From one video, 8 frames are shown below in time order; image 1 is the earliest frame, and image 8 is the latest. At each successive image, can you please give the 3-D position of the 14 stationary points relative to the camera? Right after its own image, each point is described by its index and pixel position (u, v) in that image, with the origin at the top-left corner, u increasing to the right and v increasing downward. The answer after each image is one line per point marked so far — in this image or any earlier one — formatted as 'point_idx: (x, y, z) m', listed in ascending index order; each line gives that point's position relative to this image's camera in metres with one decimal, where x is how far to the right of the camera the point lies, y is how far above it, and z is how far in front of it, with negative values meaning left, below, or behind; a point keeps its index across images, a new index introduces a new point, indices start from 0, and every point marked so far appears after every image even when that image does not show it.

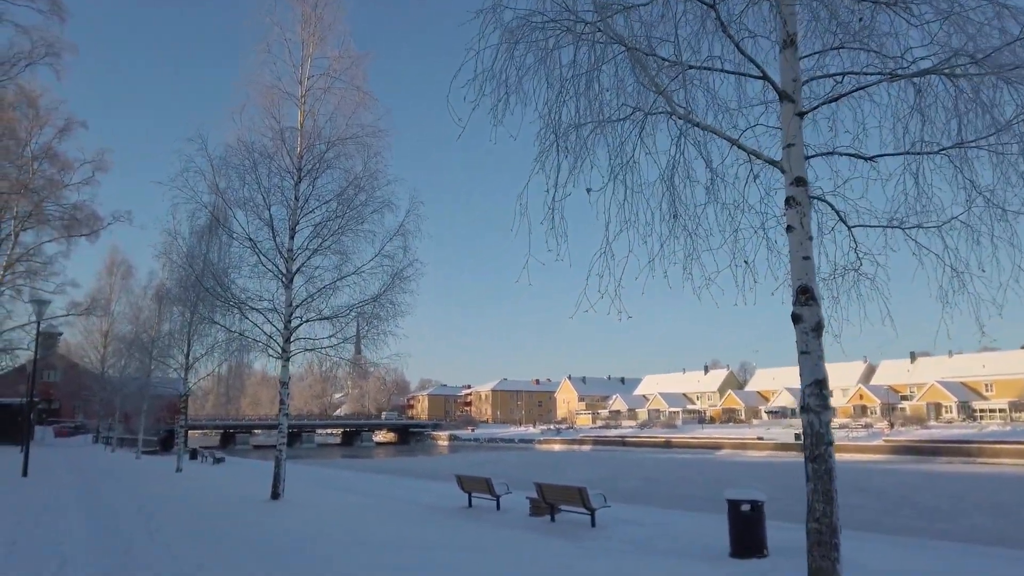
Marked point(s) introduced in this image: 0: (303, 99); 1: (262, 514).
0: (-4.1, +3.7, +13.8) m
1: (-5.1, -4.5, +13.9) m
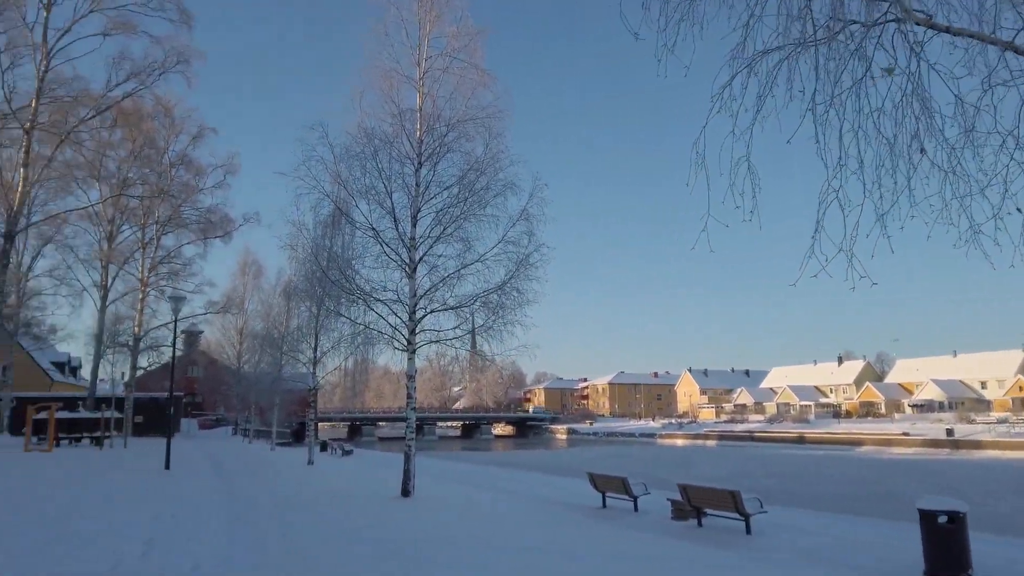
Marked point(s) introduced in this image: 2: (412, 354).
0: (-1.7, +3.9, +13.1) m
1: (-2.4, -4.3, +13.4) m
2: (-1.8, -1.2, +12.8) m
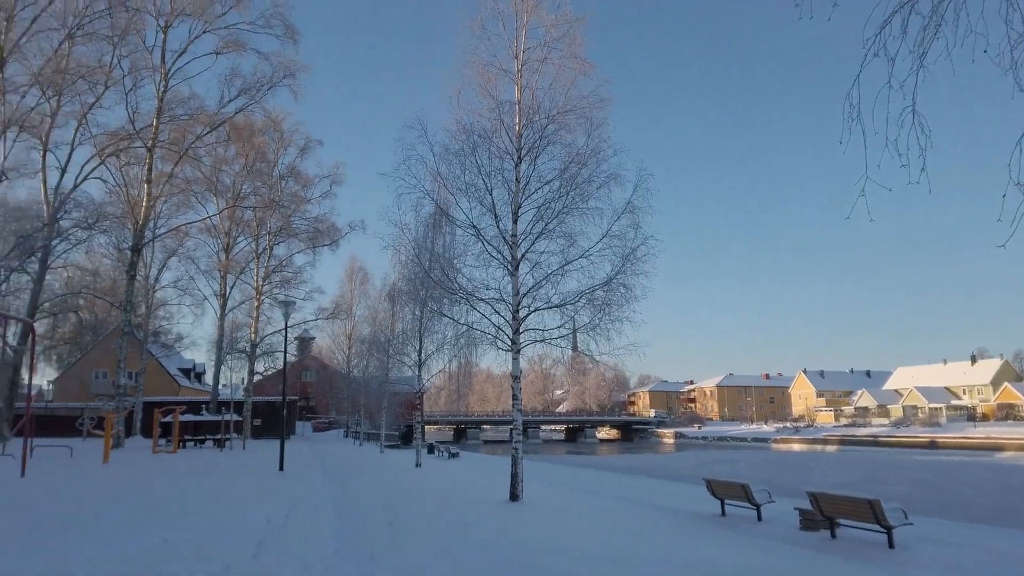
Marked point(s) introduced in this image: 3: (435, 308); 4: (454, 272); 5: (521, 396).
0: (+0.1, +3.9, +12.7) m
1: (-0.4, -4.3, +13.1) m
2: (+0.1, -1.2, +12.4) m
3: (-1.5, -0.3, +13.1) m
4: (-1.0, +0.3, +12.7) m
5: (+0.2, -2.0, +13.2) m
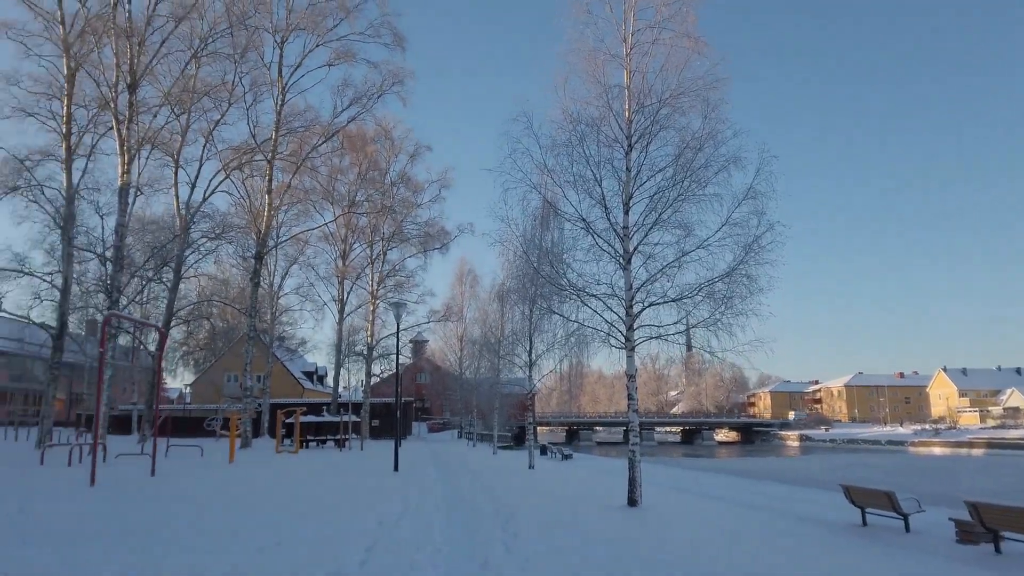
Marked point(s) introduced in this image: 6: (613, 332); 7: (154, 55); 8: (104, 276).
0: (+2.0, +4.0, +12.1) m
1: (+1.8, -4.2, +12.5) m
2: (+2.0, -1.1, +11.8) m
3: (+0.5, -0.3, +12.7) m
4: (+0.9, +0.4, +12.2) m
5: (+2.3, -1.9, +12.6) m
6: (+1.9, -0.8, +13.2) m
7: (-8.3, +5.4, +16.3) m
8: (-9.3, +0.3, +16.1) m
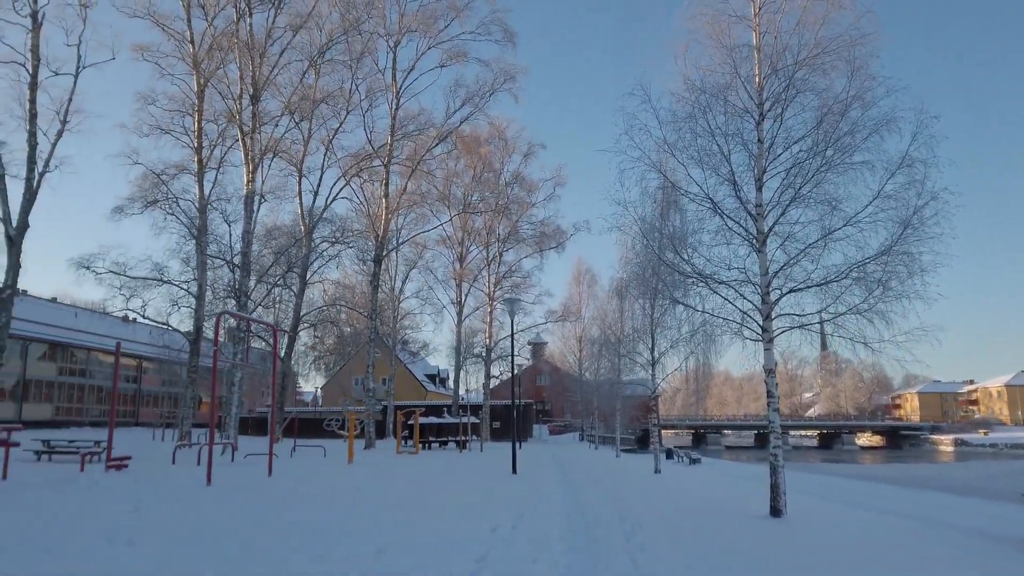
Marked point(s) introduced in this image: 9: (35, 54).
0: (+3.8, +4.2, +11.0) m
1: (+3.9, -4.0, +11.4) m
2: (+3.9, -0.9, +10.6) m
3: (+2.6, -0.1, +11.8) m
4: (+2.8, +0.5, +11.2) m
5: (+4.3, -1.7, +11.4) m
6: (+4.0, -0.6, +12.0) m
7: (-5.7, +5.3, +16.8) m
8: (-6.6, +0.2, +16.7) m
9: (-9.7, +4.7, +14.2) m
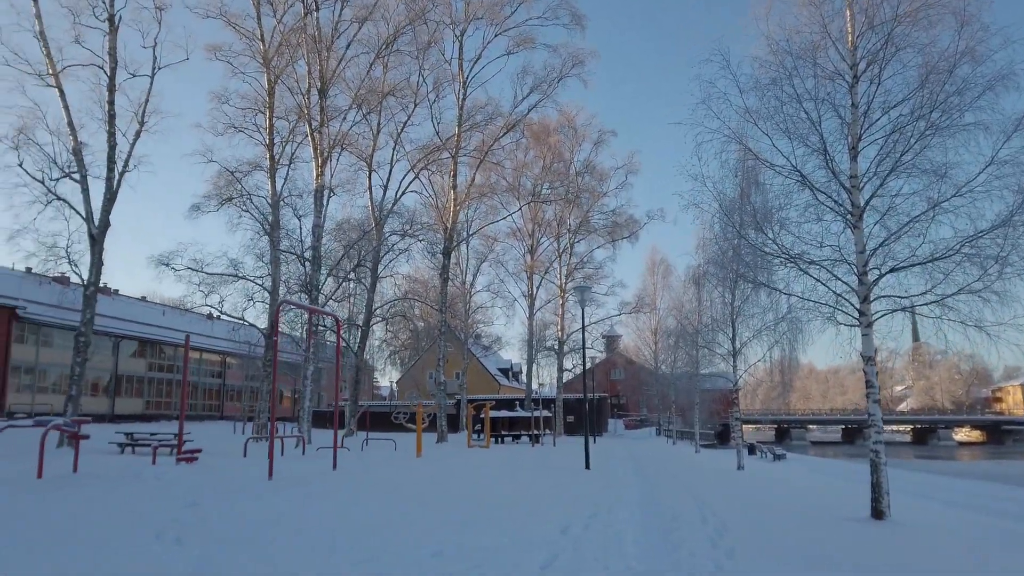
0: (+4.7, +4.5, +10.0) m
1: (+5.0, -3.7, +10.5) m
2: (+4.9, -0.6, +9.7) m
3: (+3.7, +0.1, +11.0) m
4: (+3.9, +0.8, +10.4) m
5: (+5.4, -1.4, +10.4) m
6: (+5.1, -0.3, +11.1) m
7: (-4.1, +5.5, +16.8) m
8: (-5.0, +0.3, +16.8) m
9: (-8.3, +4.8, +14.6) m
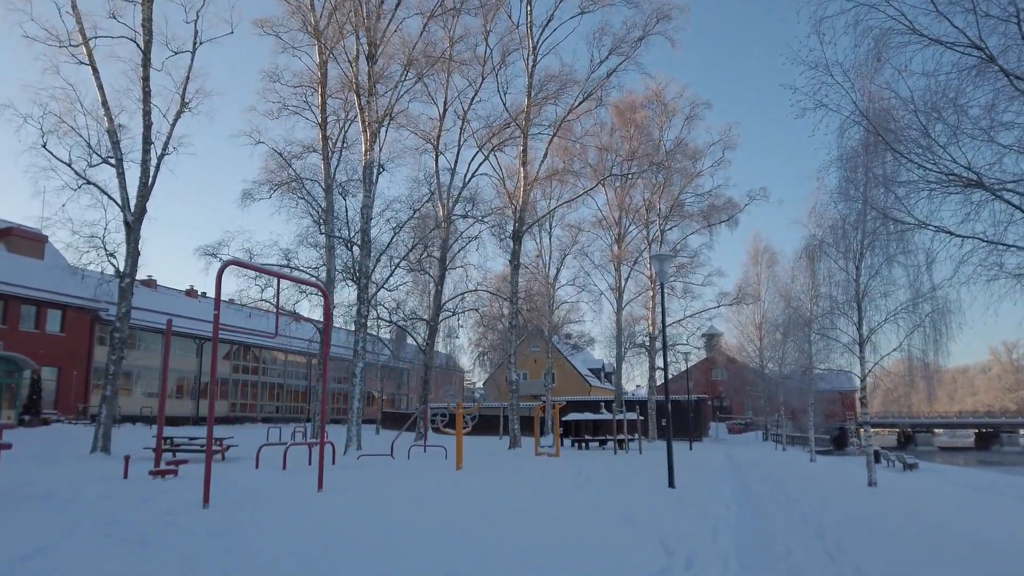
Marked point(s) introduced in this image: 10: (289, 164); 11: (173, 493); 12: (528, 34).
0: (+5.2, +4.9, +7.2) m
1: (+5.7, -3.3, +7.6) m
2: (+5.4, -0.1, +6.9) m
3: (+4.4, +0.5, +8.3) m
4: (+4.5, +1.2, +7.7) m
5: (+6.1, -1.0, +7.5) m
6: (+5.9, +0.1, +8.2) m
7: (-2.7, +5.7, +15.2) m
8: (-3.3, +0.5, +15.3) m
9: (-7.1, +5.0, +13.6) m
10: (-5.2, +2.9, +16.4) m
11: (-5.2, -3.2, +11.1) m
12: (+0.3, +6.6, +18.5) m
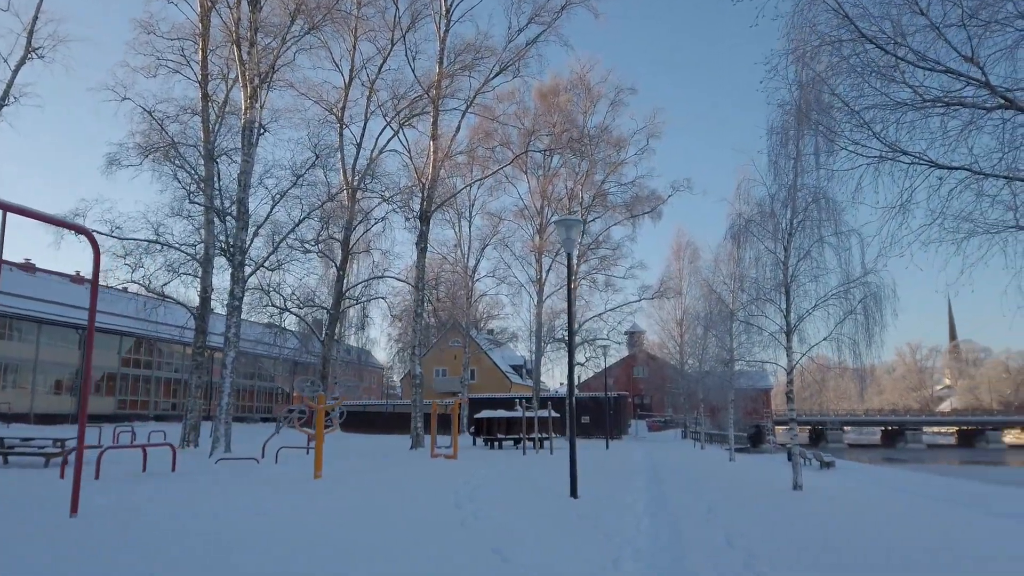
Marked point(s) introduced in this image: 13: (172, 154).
0: (+4.2, +5.1, +6.3) m
1: (+4.5, -3.1, +6.8) m
2: (+4.4, +0.1, +6.0) m
3: (+3.2, +0.8, +7.3) m
4: (+3.4, +1.5, +6.8) m
5: (+4.9, -0.8, +6.7) m
6: (+4.7, +0.3, +7.4) m
7: (-4.4, +6.1, +13.4) m
8: (-5.2, +0.9, +13.5) m
9: (-8.7, +5.4, +11.4) m
10: (-7.2, +3.3, +14.4) m
11: (-6.7, -2.8, +9.1) m
12: (-1.8, +6.9, +17.0) m
13: (-7.1, +2.8, +14.5) m
